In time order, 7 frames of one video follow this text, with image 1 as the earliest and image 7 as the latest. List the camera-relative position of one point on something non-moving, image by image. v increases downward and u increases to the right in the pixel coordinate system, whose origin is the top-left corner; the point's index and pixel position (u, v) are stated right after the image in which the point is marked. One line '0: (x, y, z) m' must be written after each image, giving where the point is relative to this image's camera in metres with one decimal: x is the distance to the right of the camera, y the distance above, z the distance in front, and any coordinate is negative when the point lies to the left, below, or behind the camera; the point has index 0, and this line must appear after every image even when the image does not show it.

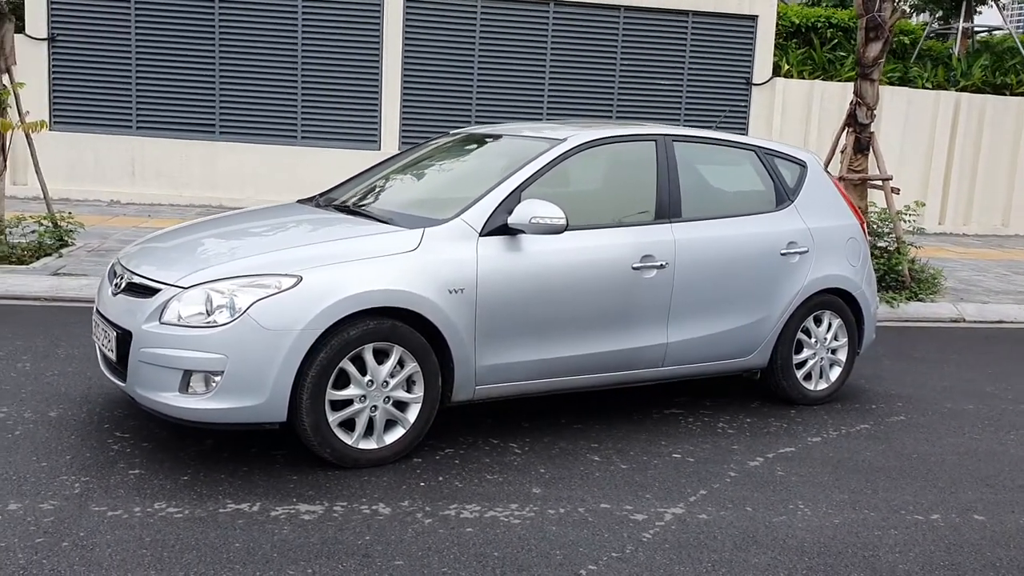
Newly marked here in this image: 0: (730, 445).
0: (+1.2, -0.8, +5.4) m
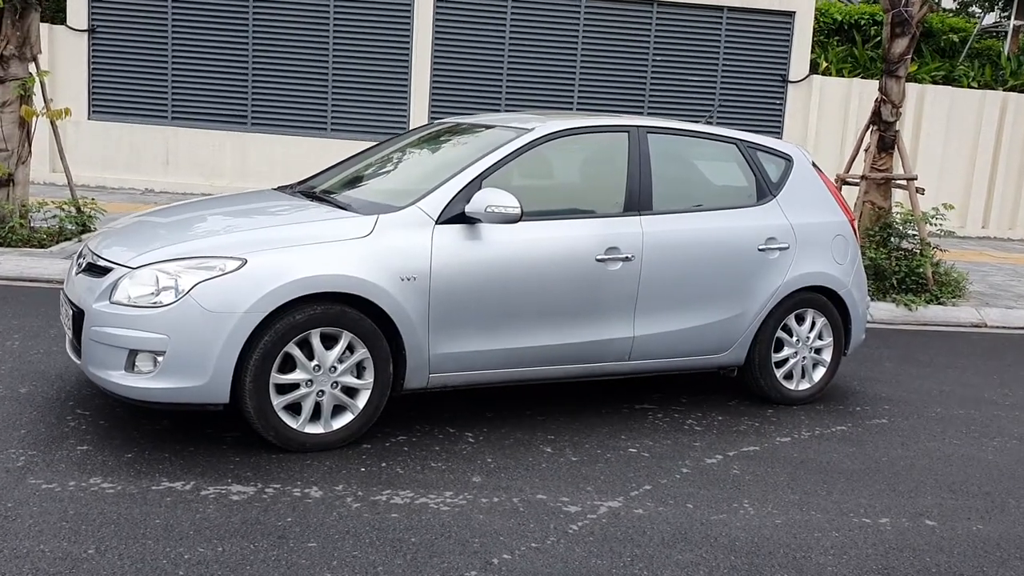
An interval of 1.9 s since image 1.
0: (+1.0, -0.8, +5.3) m
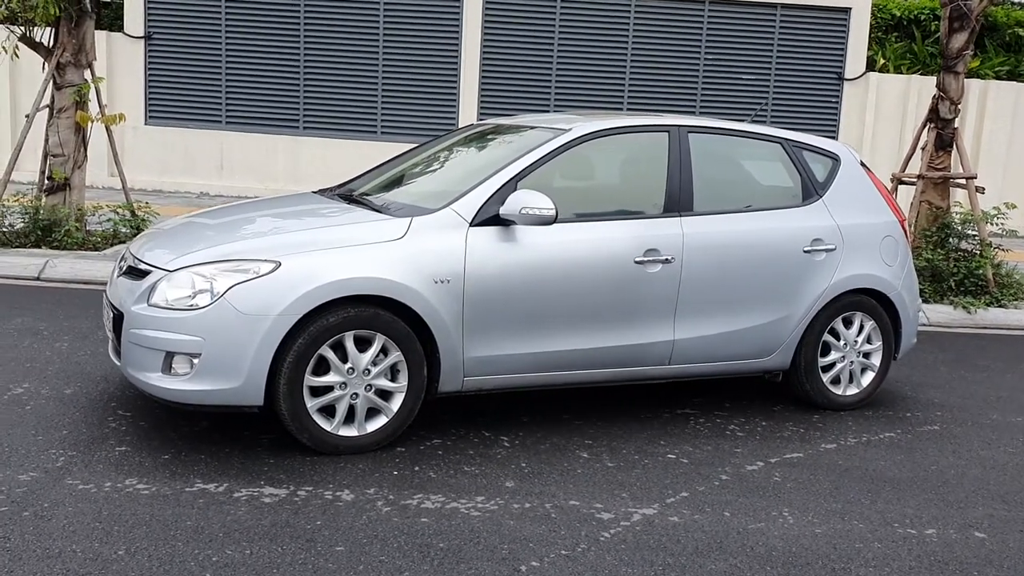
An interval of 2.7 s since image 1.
0: (+1.1, -0.8, +5.2) m
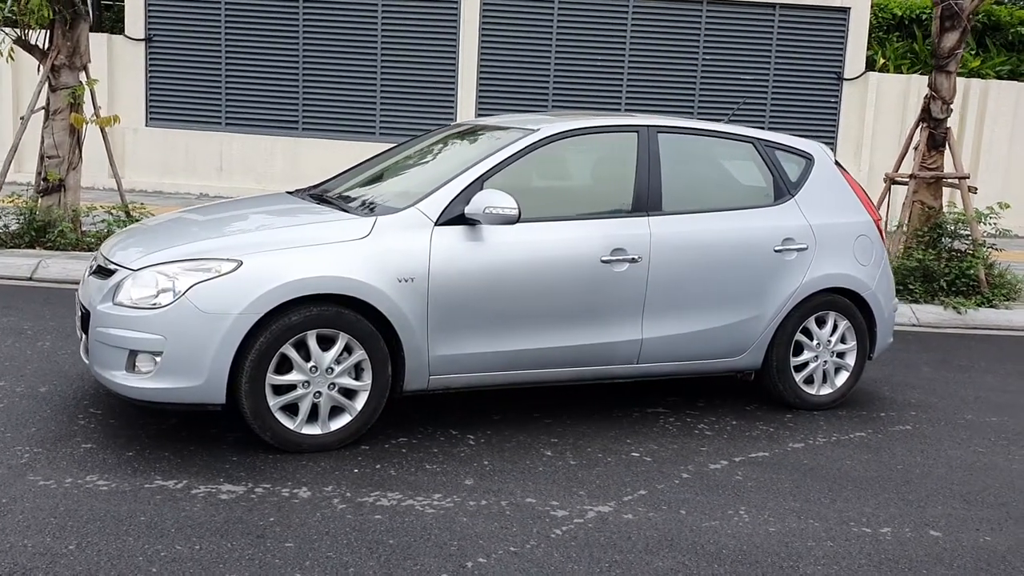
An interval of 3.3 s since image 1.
0: (+1.0, -0.8, +5.2) m
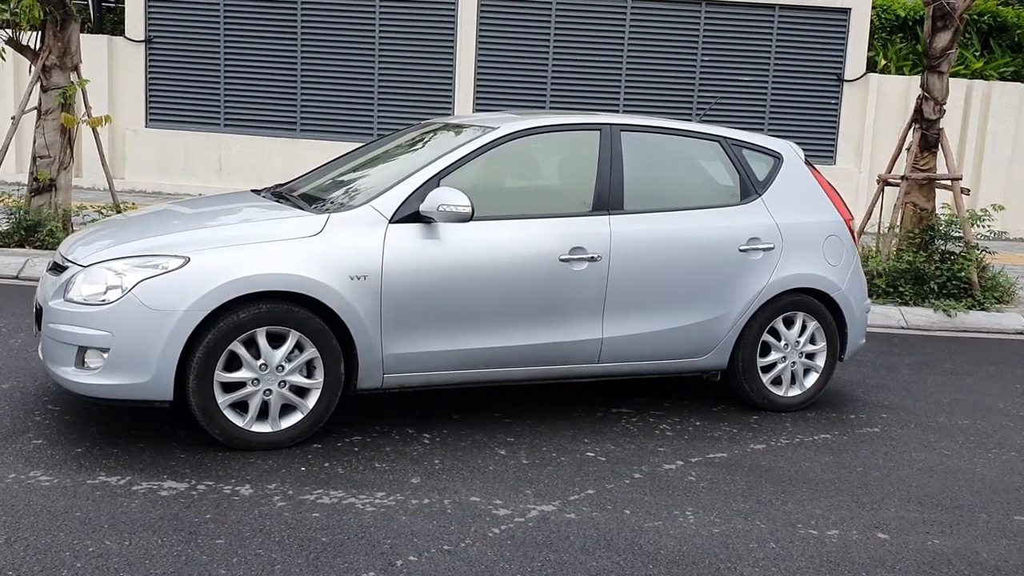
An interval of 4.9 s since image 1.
0: (+0.7, -0.8, +5.2) m
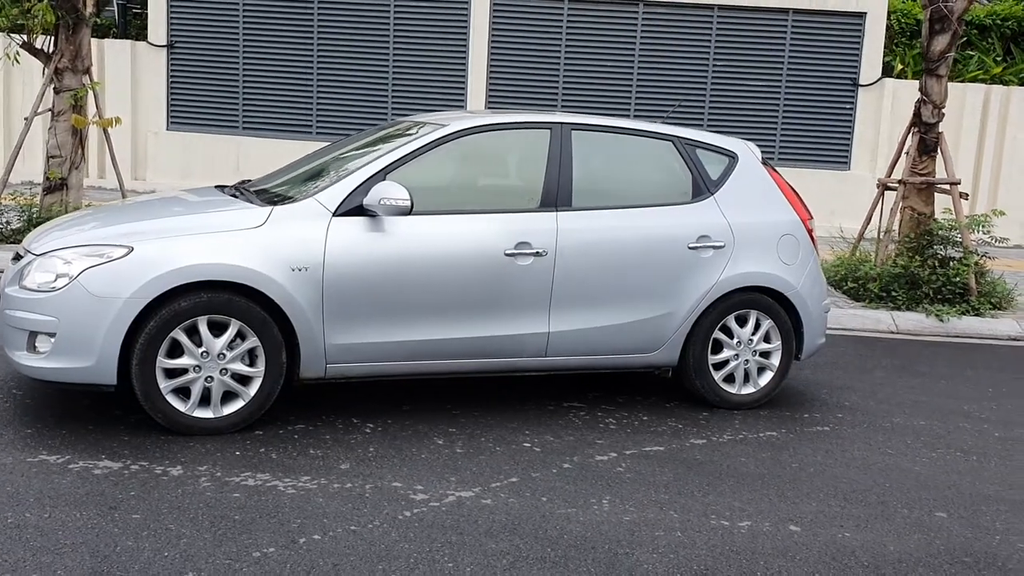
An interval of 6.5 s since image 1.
0: (+0.4, -0.8, +5.2) m
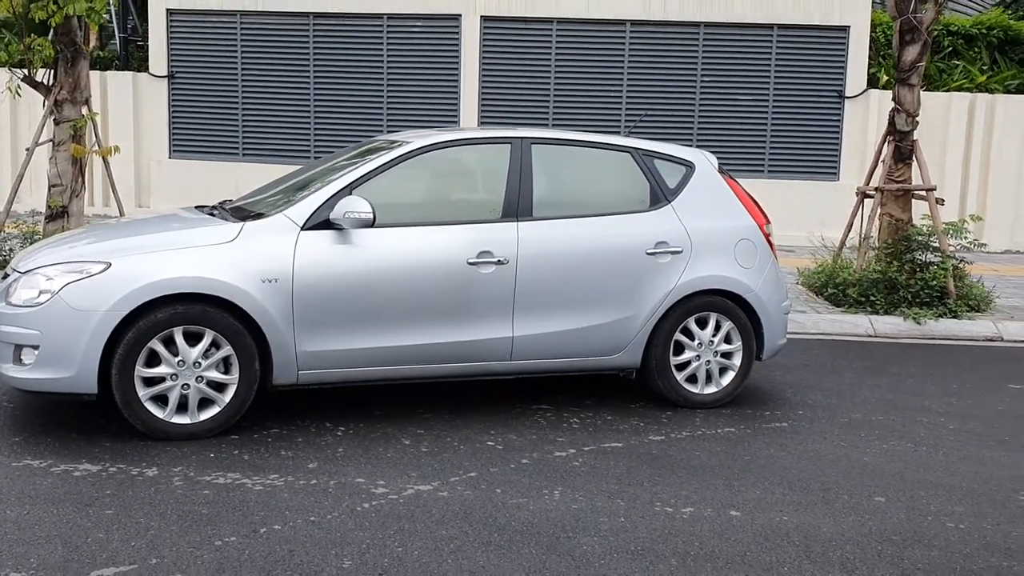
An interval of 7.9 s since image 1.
0: (+0.3, -0.8, +5.5) m
